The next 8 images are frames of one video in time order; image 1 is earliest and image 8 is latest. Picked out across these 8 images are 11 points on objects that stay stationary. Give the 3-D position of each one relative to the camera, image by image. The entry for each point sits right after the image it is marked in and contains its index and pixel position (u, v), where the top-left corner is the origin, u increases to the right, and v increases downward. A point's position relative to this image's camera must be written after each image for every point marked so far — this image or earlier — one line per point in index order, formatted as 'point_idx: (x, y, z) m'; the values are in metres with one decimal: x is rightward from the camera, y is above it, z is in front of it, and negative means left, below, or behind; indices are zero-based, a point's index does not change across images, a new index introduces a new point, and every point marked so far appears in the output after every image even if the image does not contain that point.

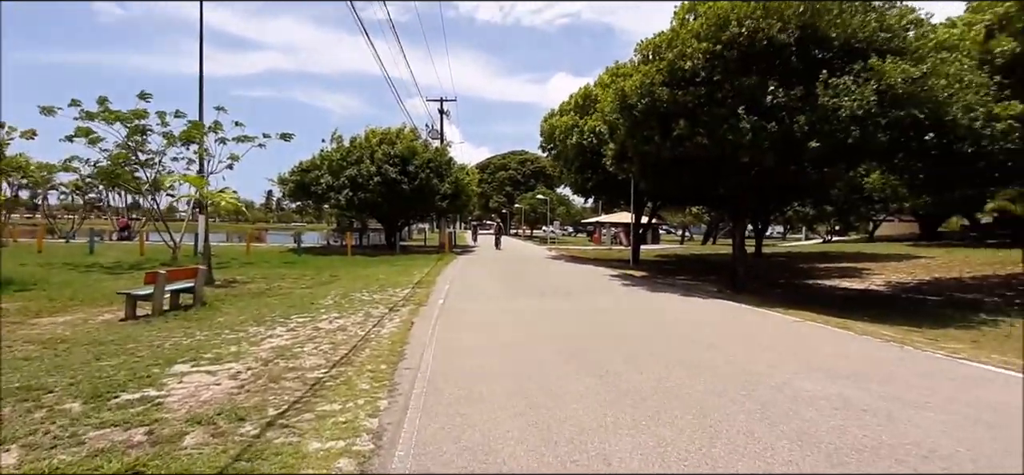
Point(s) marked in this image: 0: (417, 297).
0: (-2.5, -1.6, +14.7) m
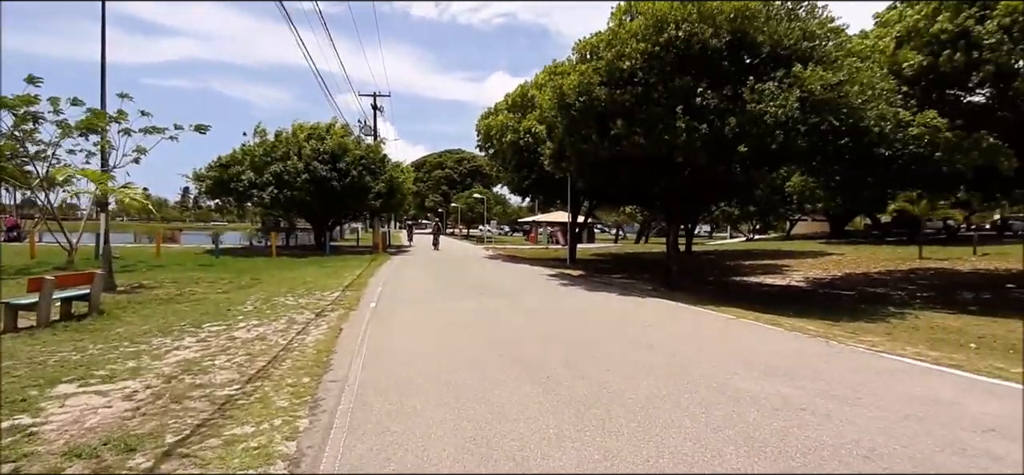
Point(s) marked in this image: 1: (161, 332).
0: (-4.2, -1.6, +13.9) m
1: (-6.7, -1.8, +10.6) m
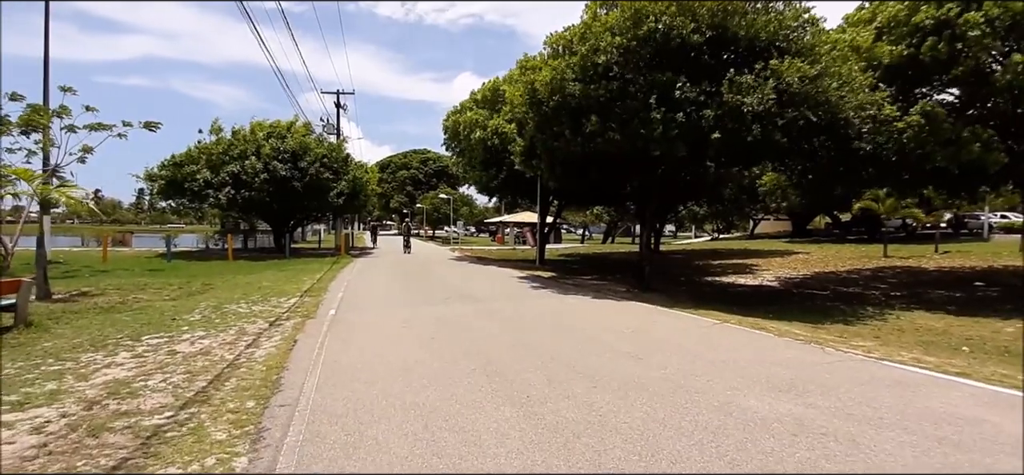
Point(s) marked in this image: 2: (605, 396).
0: (-4.8, -1.7, +12.9) m
1: (-7.2, -1.9, +9.4) m
2: (+0.9, -1.6, +5.6) m
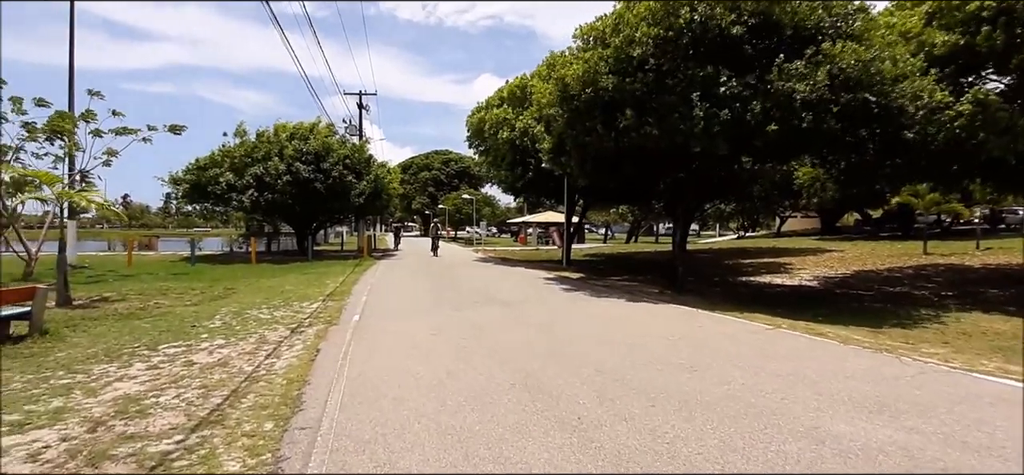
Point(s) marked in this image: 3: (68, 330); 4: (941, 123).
0: (-4.2, -1.7, +12.4) m
1: (-6.6, -2.0, +9.0) m
2: (+1.4, -1.6, +4.9) m
3: (-9.2, -1.9, +11.5) m
4: (+11.3, +3.0, +14.5) m
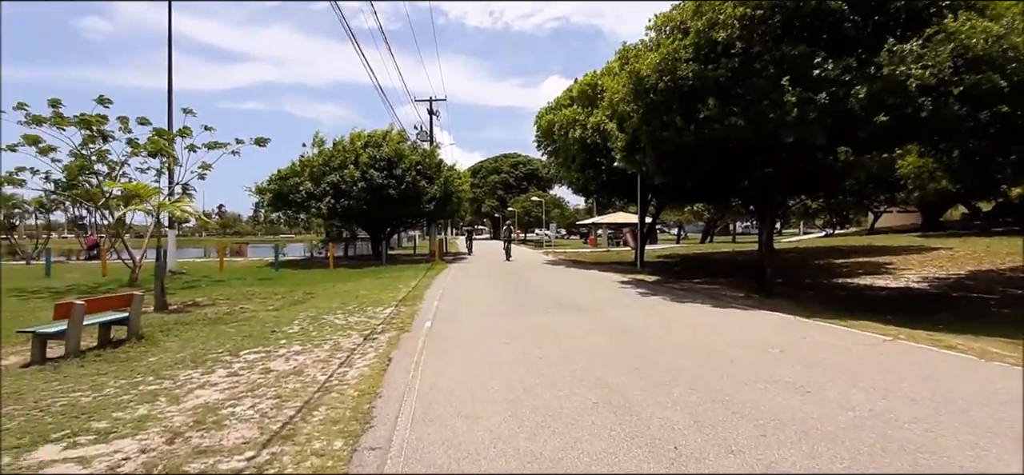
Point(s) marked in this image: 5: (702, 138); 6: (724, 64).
0: (-2.5, -1.8, +12.3) m
1: (-5.4, -2.1, +9.3) m
2: (+2.0, -1.6, +4.2) m
3: (-7.6, -2.1, +12.0) m
4: (+13.0, +3.1, +12.5) m
5: (+5.1, +2.7, +15.0) m
6: (+5.2, +4.3, +13.7) m
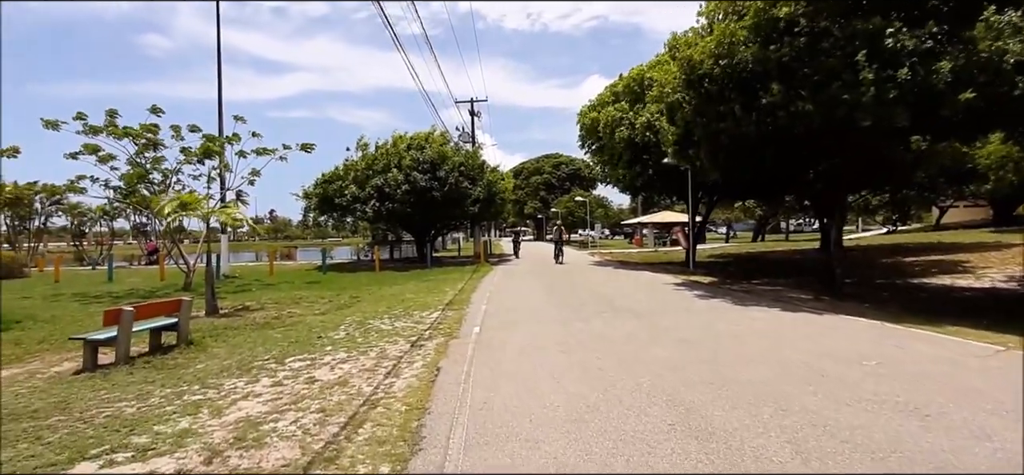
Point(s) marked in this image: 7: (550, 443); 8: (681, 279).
0: (-1.4, -1.9, +11.9) m
1: (-4.5, -2.2, +9.0) m
2: (+2.5, -1.6, +3.4) m
3: (-6.5, -2.2, +12.0) m
4: (+14.0, +3.3, +10.9) m
5: (+6.4, +2.7, +13.9) m
6: (+6.3, +4.3, +12.7) m
7: (+0.3, -1.8, +4.7) m
8: (+5.9, -1.5, +19.4) m
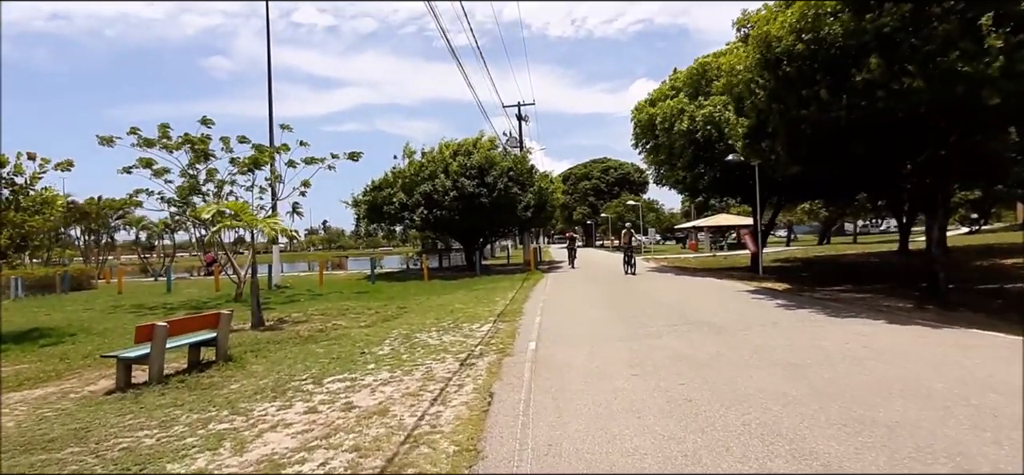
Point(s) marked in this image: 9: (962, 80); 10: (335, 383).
0: (-0.3, -2.0, +10.8) m
1: (-3.6, -2.3, +8.2) m
2: (+2.9, -1.5, +2.0) m
3: (-5.4, -2.4, +11.3) m
4: (+14.9, +3.4, +8.5) m
5: (+7.6, +2.7, +12.2) m
6: (+7.4, +4.3, +11.0) m
7: (+0.8, -1.8, +3.5) m
8: (+7.7, -1.6, +17.6) m
9: (+8.2, +2.8, +10.2) m
10: (-2.7, -2.2, +8.5) m
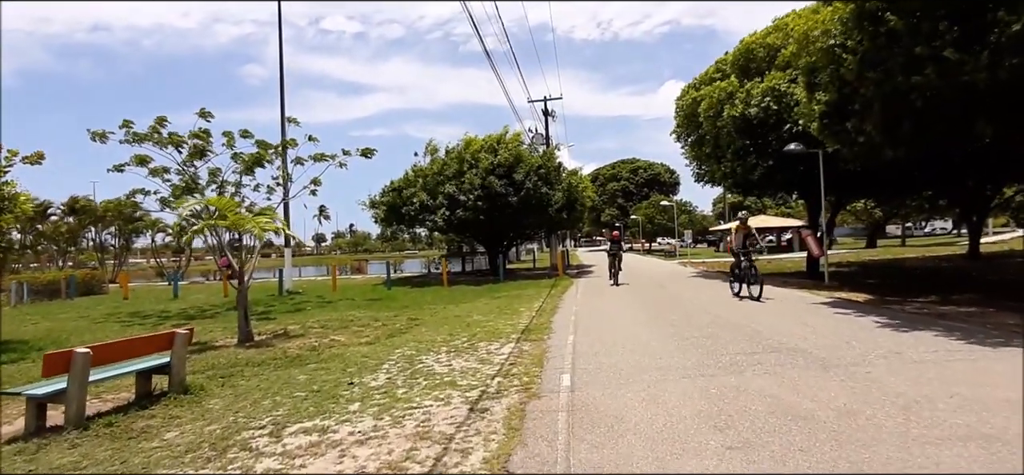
0: (+0.2, -2.0, +8.4) m
1: (-3.3, -2.3, +6.0) m
2: (+2.9, -1.5, -0.5) m
3: (-4.9, -2.4, +9.2) m
4: (+15.2, +3.5, +5.4) m
5: (+8.1, +2.7, +9.5) m
6: (+7.8, +4.3, +8.3) m
7: (+0.9, -1.7, +1.0) m
8: (+8.4, -1.6, +14.9) m
9: (+8.6, +2.8, +7.5) m
10: (-2.4, -2.2, +6.2) m
